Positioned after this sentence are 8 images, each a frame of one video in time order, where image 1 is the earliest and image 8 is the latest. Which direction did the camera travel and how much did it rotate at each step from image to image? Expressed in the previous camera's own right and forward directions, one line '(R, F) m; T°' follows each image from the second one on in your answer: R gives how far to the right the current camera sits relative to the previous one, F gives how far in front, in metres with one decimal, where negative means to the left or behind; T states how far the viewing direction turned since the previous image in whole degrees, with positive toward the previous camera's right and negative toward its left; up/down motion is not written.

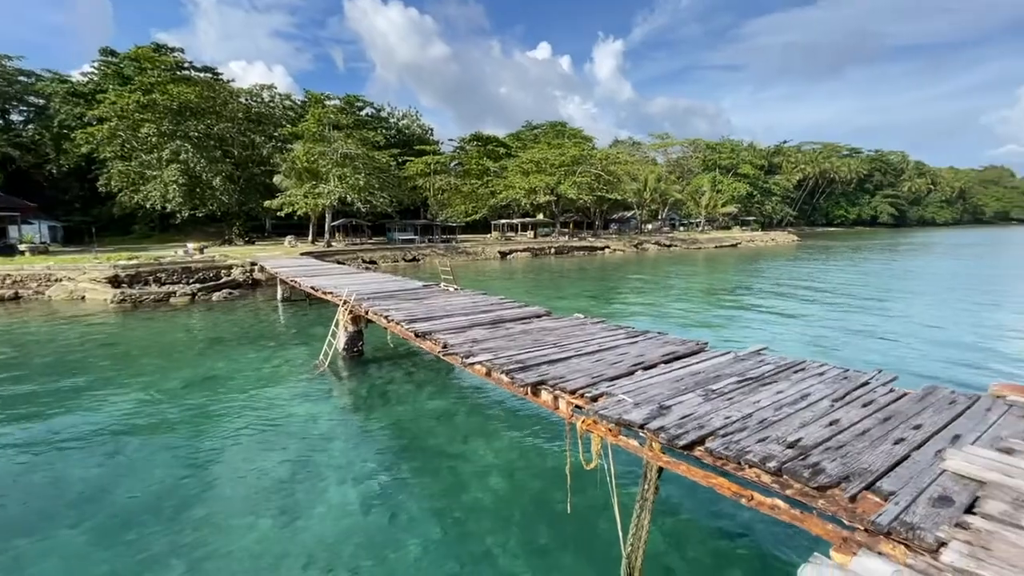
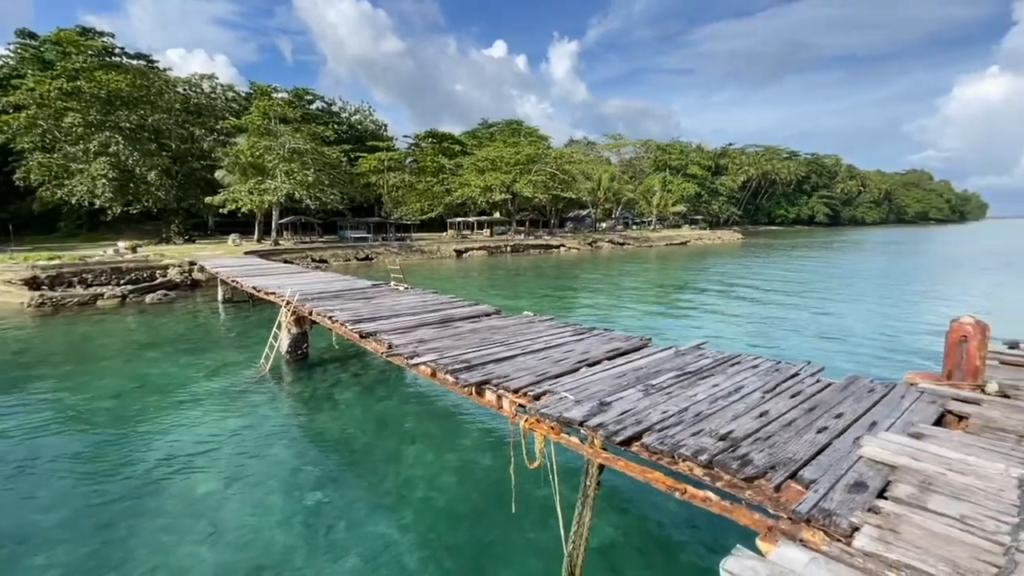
(+0.2, +0.1) m; +5°
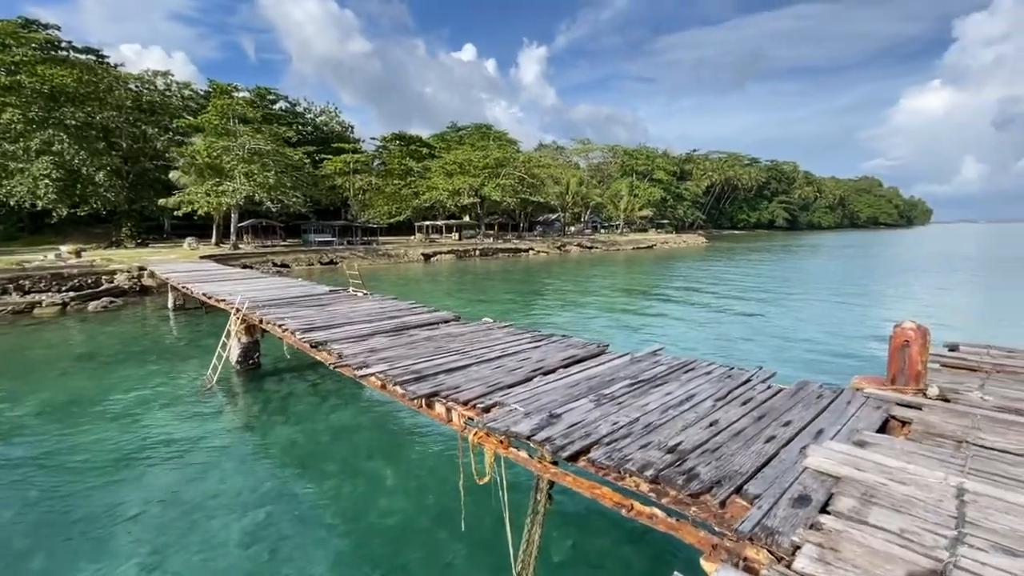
(+0.3, +0.2) m; +3°
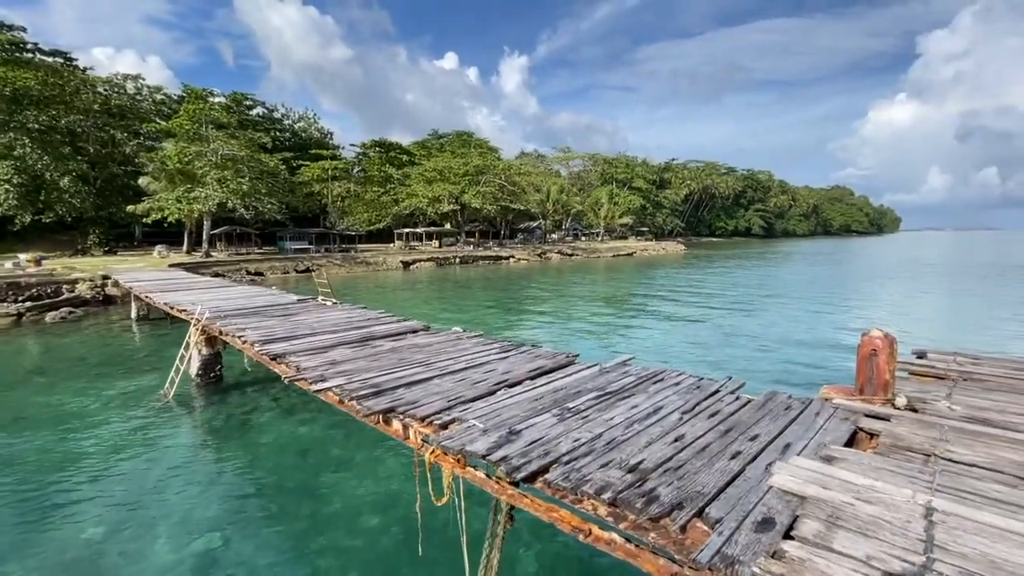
(+0.3, +0.3) m; +2°
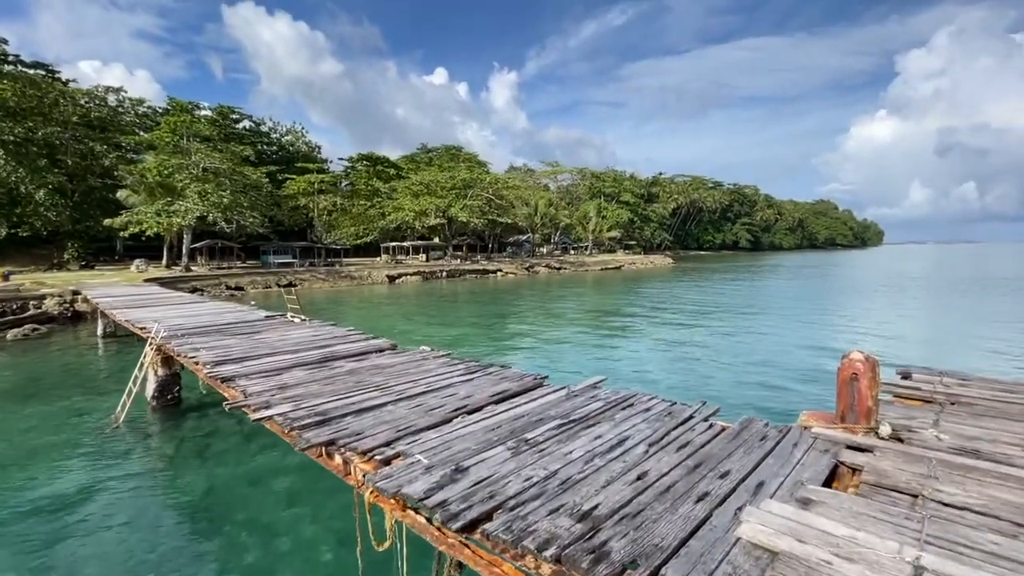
(+0.4, +0.5) m; +1°
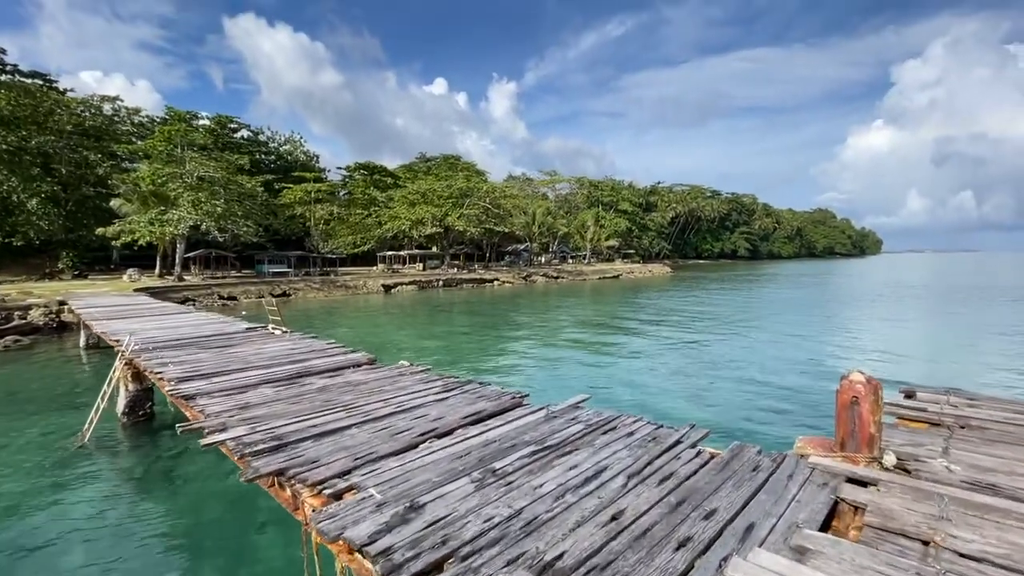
(+0.3, +0.5) m; 0°
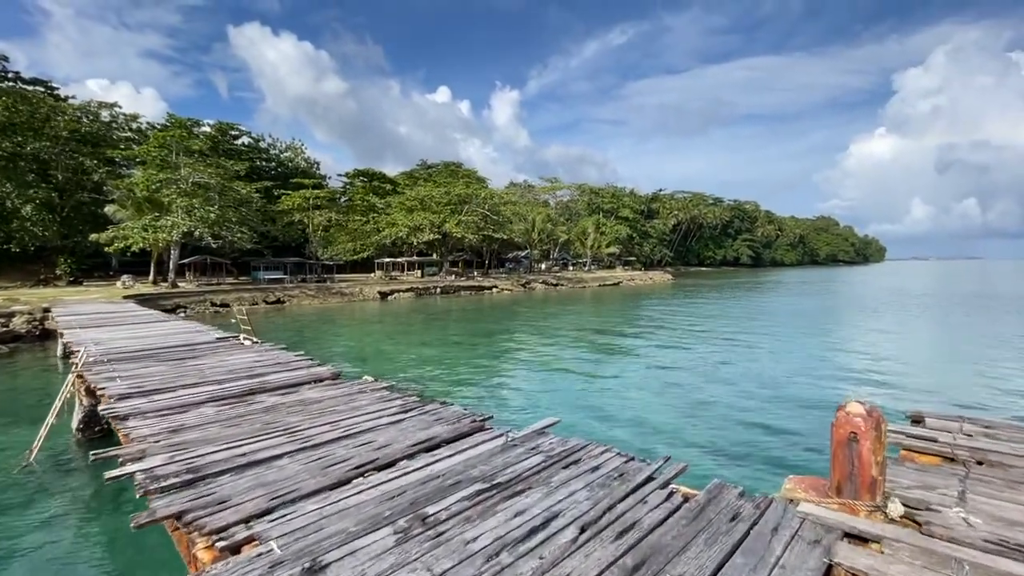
(+0.6, +0.7) m; 0°
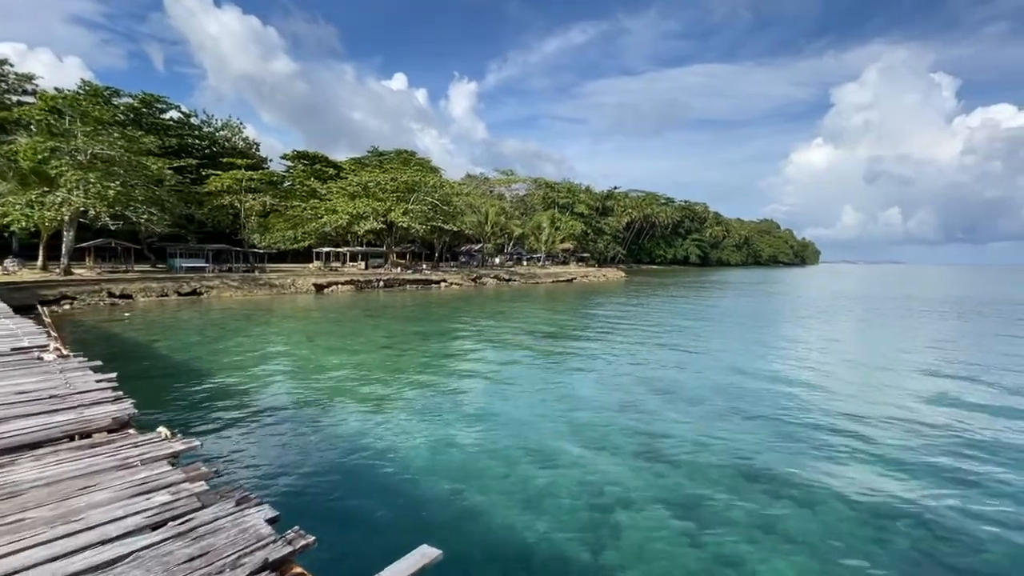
(+0.8, +3.2) m; +5°
